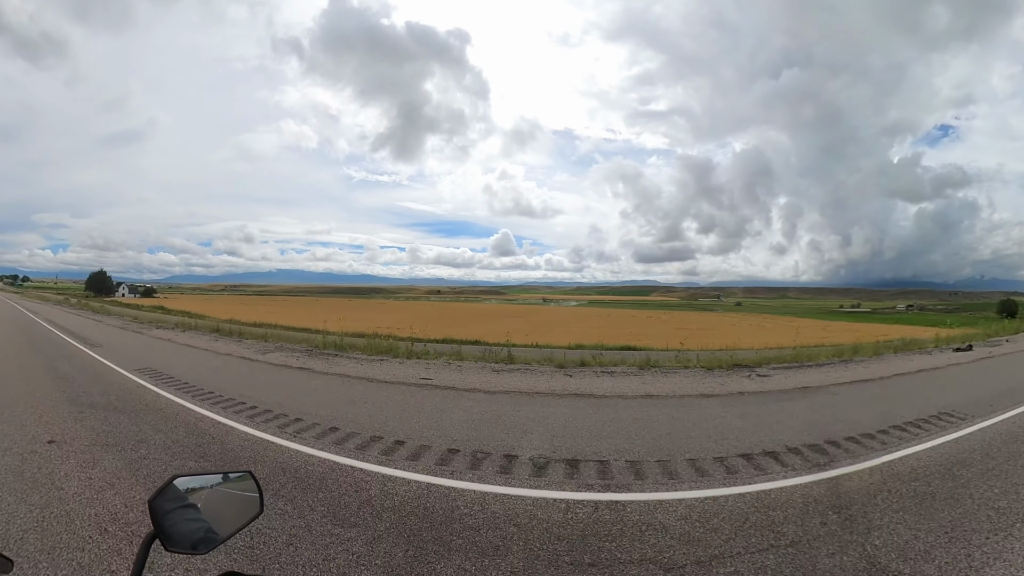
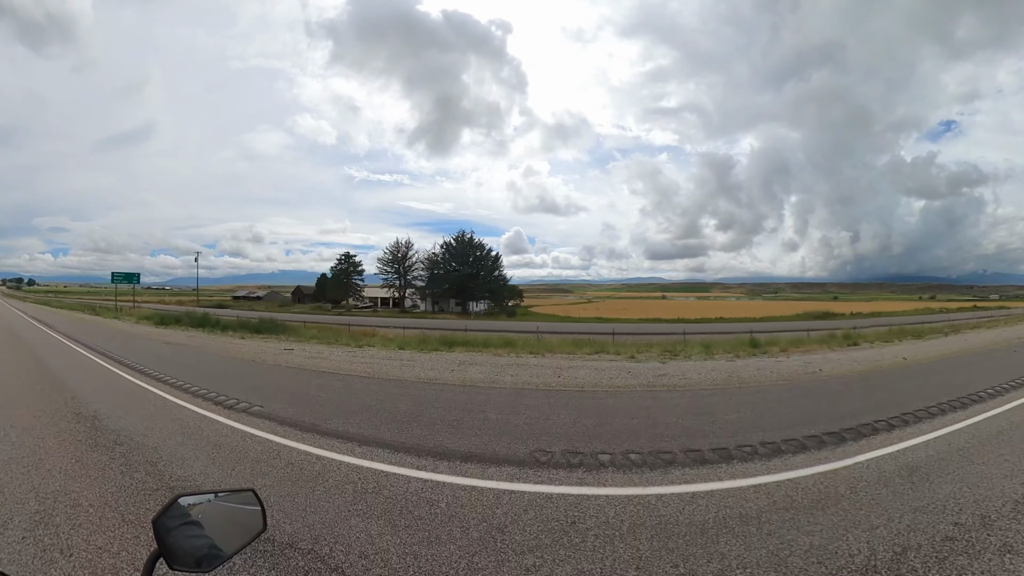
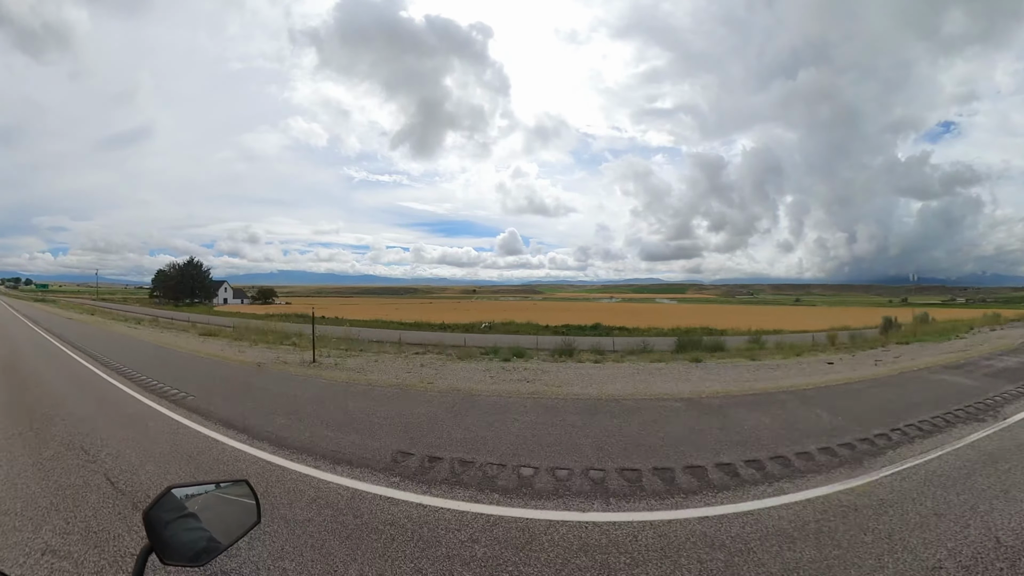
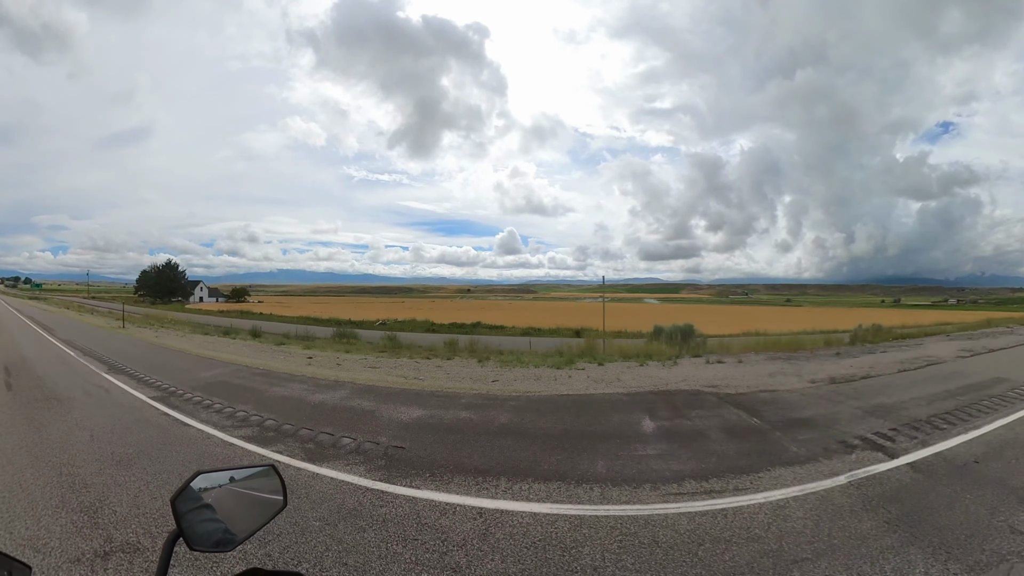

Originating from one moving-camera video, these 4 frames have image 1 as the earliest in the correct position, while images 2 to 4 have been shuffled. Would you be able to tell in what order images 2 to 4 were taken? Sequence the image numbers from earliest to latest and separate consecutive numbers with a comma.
4, 3, 2
